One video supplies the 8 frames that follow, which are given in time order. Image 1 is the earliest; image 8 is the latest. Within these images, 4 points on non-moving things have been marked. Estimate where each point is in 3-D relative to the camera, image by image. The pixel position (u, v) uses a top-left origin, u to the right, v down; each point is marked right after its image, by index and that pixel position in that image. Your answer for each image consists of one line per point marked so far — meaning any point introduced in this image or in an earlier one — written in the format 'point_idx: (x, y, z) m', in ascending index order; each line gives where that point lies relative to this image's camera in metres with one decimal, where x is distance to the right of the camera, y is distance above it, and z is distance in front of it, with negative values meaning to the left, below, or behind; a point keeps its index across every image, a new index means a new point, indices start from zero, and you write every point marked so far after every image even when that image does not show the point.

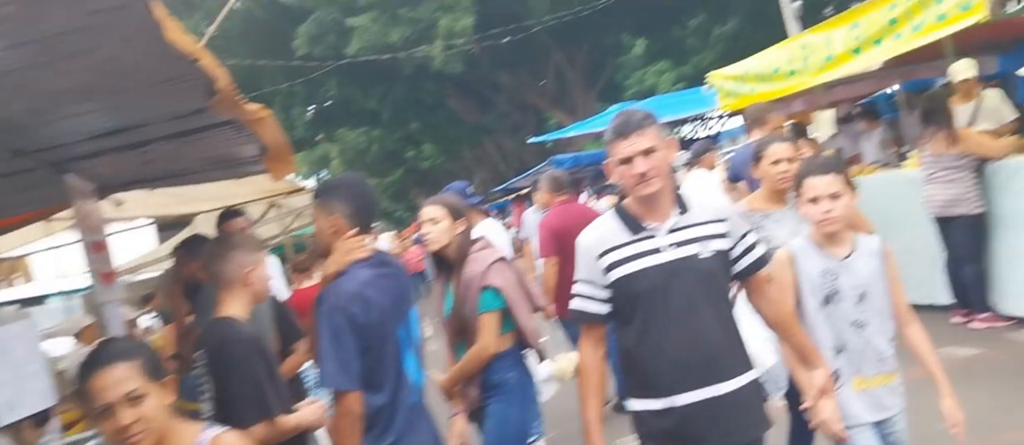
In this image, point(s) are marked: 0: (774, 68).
0: (+2.5, +1.5, +7.0) m
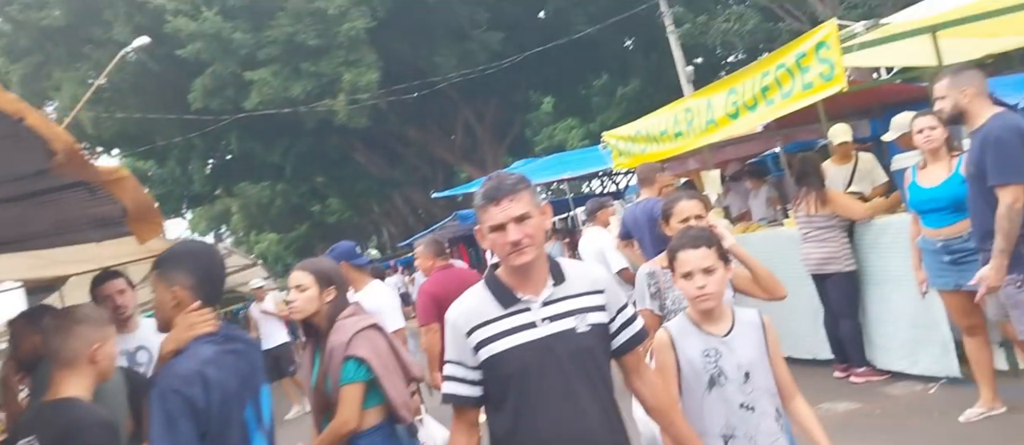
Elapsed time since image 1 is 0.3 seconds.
0: (+1.5, +0.9, +7.2) m
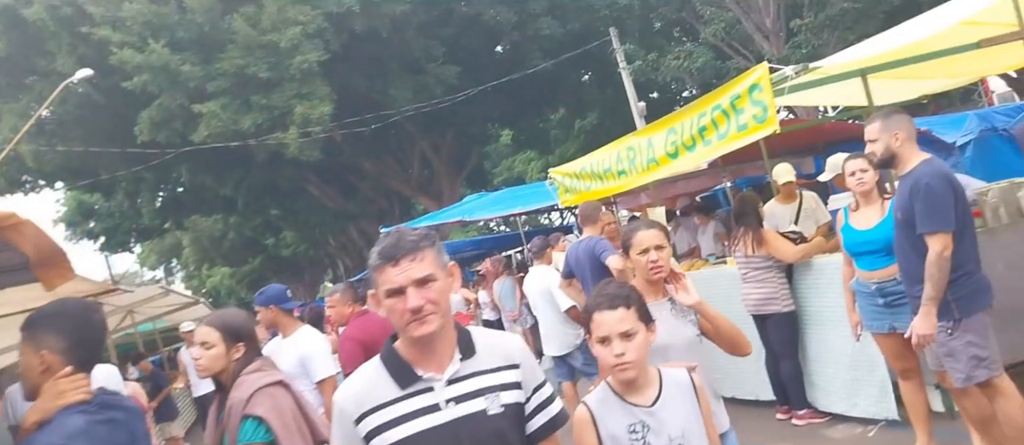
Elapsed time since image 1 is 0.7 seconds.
0: (+0.9, +0.5, +7.1) m
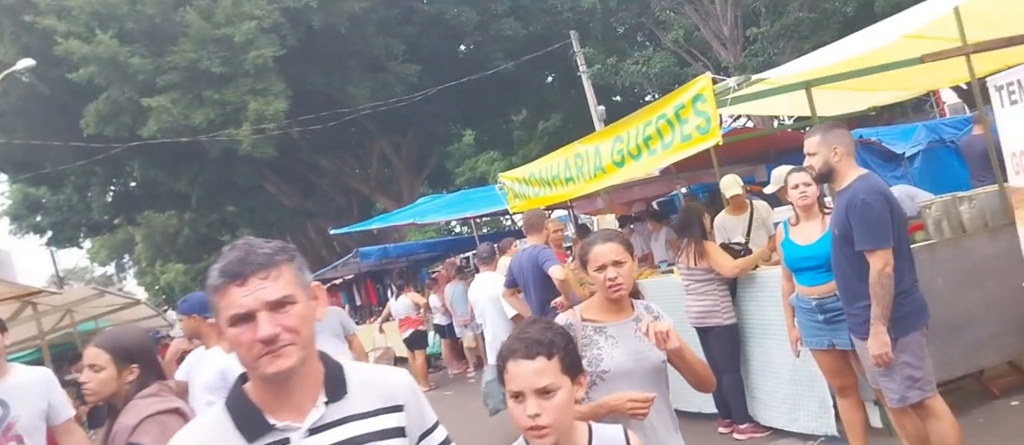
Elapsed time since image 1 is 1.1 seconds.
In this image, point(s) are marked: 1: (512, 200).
0: (+0.4, +0.5, +7.0) m
1: (0.0, +0.2, +7.8) m
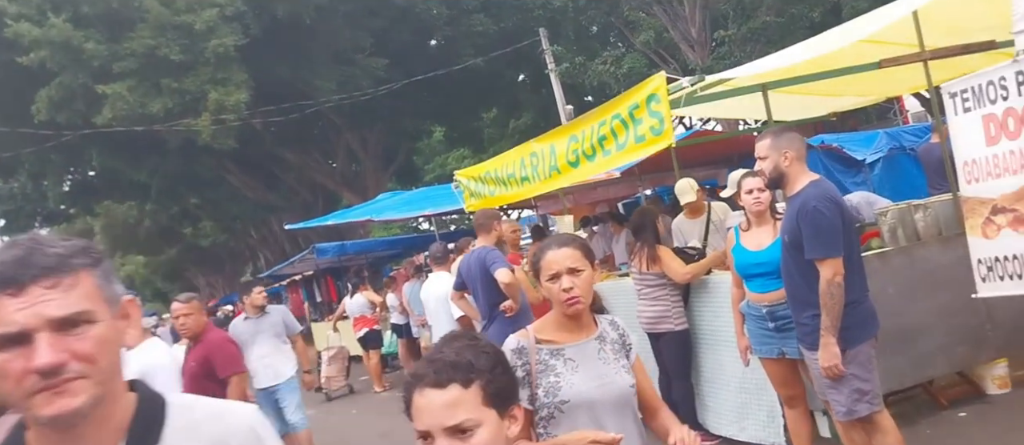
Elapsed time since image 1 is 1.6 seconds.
0: (-0.1, +0.5, +6.8) m
1: (-0.5, +0.2, +7.6) m
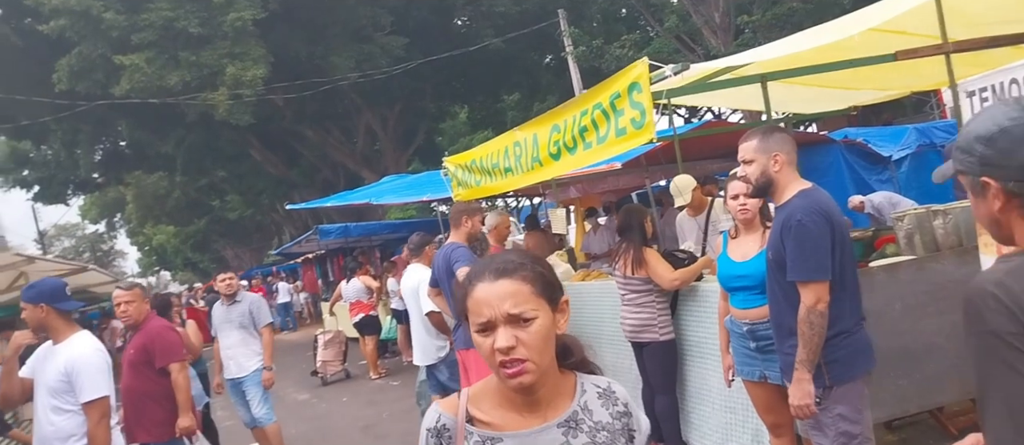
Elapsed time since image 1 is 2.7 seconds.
0: (-0.2, +0.5, +6.4) m
1: (-0.6, +0.3, +7.3) m
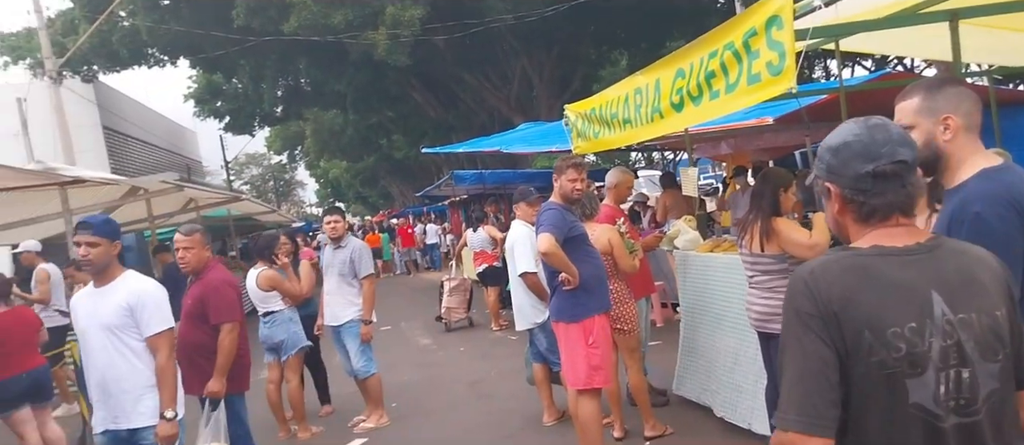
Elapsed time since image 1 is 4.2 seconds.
0: (+0.8, +0.9, +5.7) m
1: (+0.6, +0.8, +6.6) m
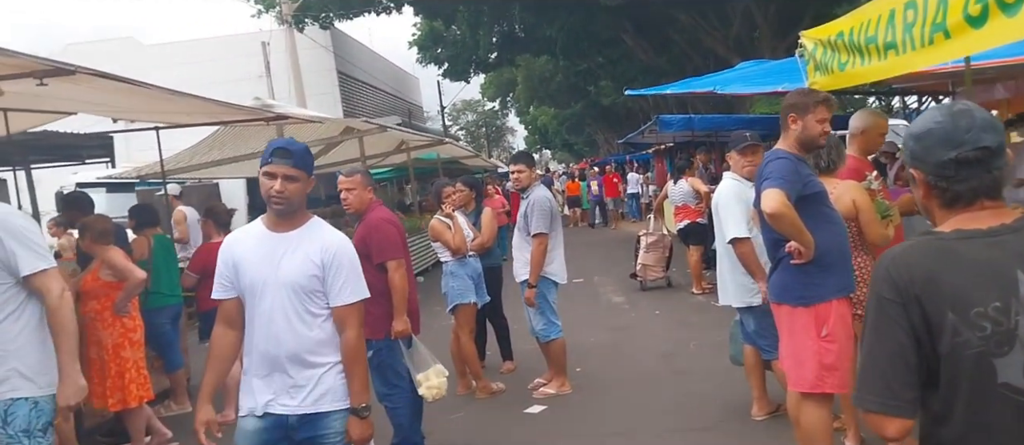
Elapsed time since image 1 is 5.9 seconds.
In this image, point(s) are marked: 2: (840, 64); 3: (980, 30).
0: (+2.2, +1.1, +4.4) m
1: (+2.2, +1.1, +5.4) m
2: (+2.2, +1.1, +4.9) m
3: (+2.1, +0.8, +3.2) m
